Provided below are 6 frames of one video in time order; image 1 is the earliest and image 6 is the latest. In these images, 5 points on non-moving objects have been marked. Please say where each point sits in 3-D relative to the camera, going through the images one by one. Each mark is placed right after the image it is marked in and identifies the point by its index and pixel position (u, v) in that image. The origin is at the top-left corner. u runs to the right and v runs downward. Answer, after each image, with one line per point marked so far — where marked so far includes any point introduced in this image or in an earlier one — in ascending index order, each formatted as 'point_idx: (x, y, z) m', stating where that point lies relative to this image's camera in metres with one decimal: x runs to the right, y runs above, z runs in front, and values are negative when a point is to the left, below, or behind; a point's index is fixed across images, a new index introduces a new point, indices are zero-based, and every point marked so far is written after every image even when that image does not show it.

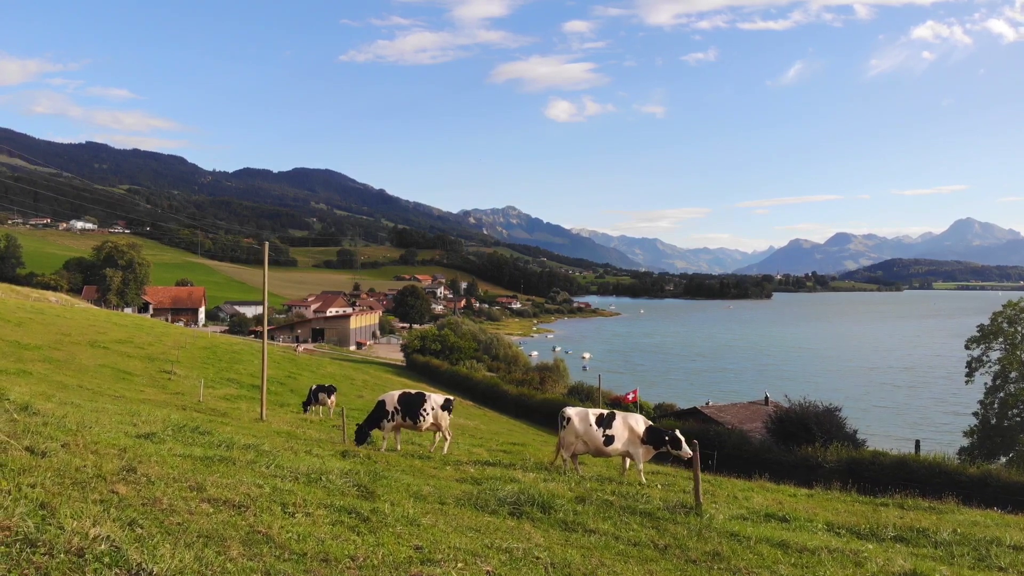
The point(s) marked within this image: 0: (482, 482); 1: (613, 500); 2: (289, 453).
0: (-0.5, -3.4, +10.3) m
1: (+1.5, -3.1, +8.7) m
2: (-4.0, -3.0, +10.7) m
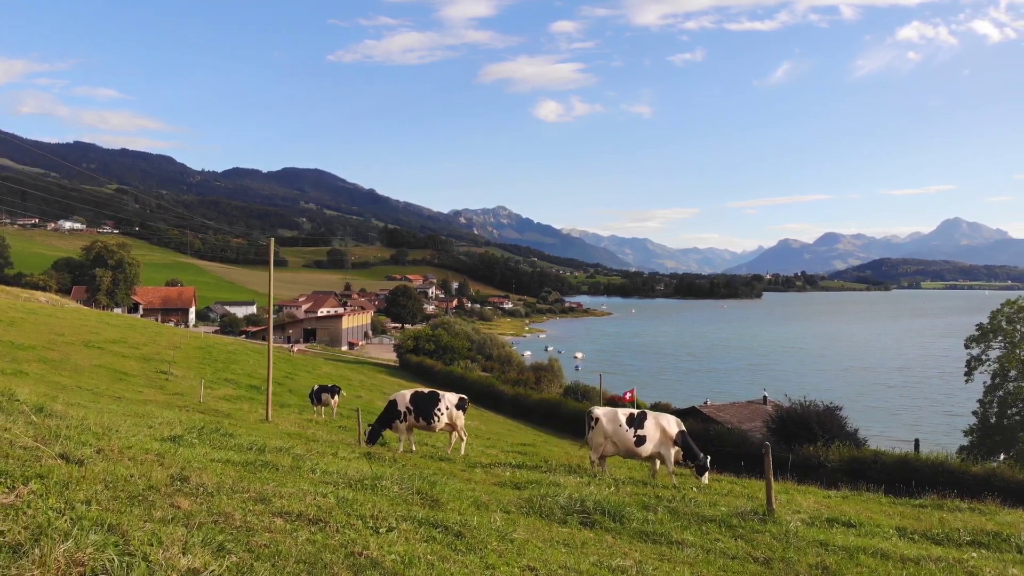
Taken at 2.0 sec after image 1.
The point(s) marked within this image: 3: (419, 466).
0: (+0.2, -3.2, +9.7) m
1: (+2.3, -3.0, +8.2) m
2: (-3.2, -2.9, +10.1) m
3: (-1.8, -3.4, +11.3) m
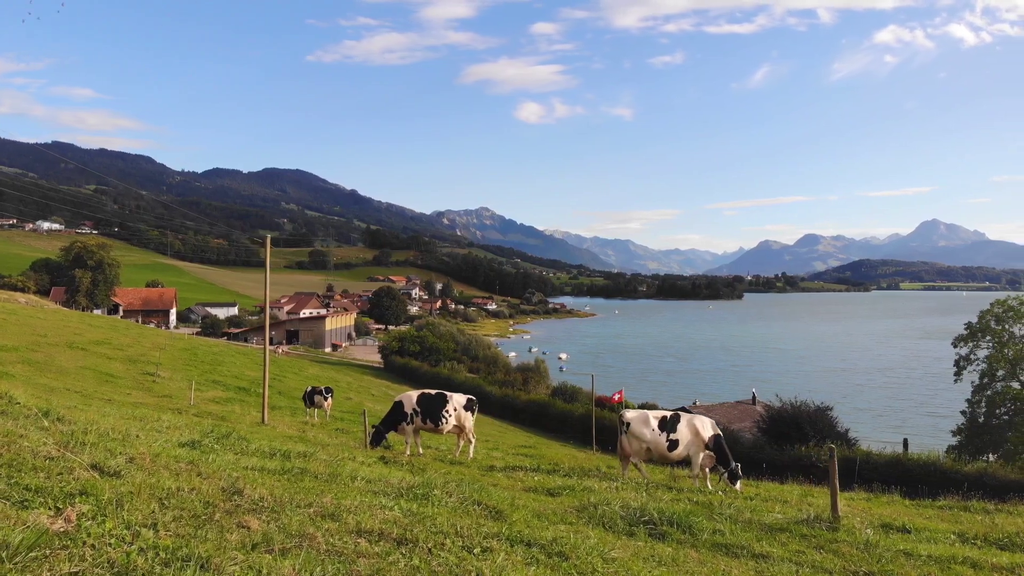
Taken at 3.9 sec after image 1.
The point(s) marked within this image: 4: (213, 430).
0: (+0.8, -3.2, +9.2) m
1: (+2.8, -2.9, +7.7) m
2: (-2.7, -2.8, +9.5) m
3: (-1.3, -3.3, +10.8) m
4: (-5.7, -2.7, +11.4) m
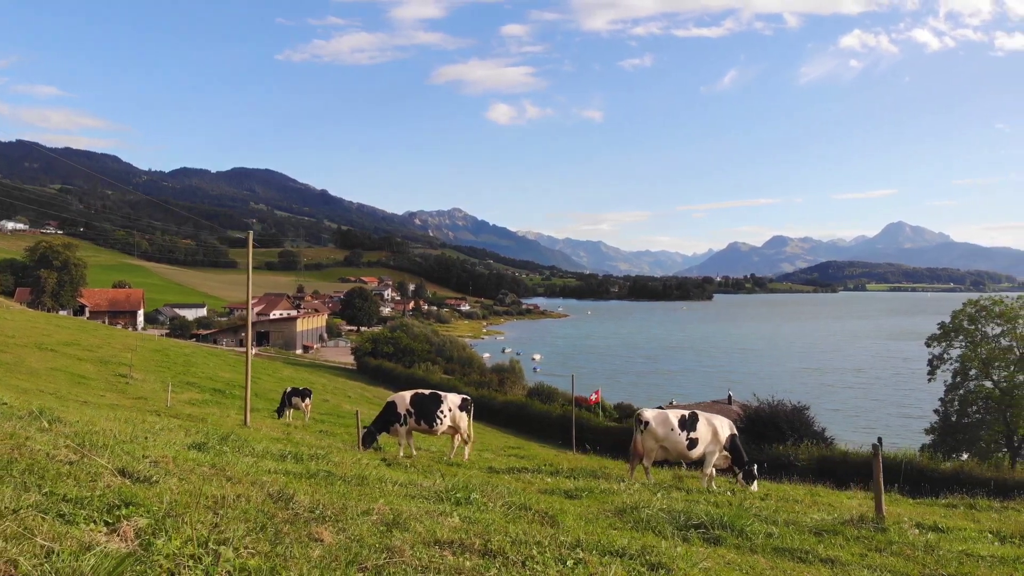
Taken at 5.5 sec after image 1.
0: (+1.1, -3.1, +8.9) m
1: (+3.2, -2.8, +7.4) m
2: (-2.4, -2.7, +9.0) m
3: (-1.1, -3.2, +10.3) m
4: (-5.5, -2.6, +10.8) m
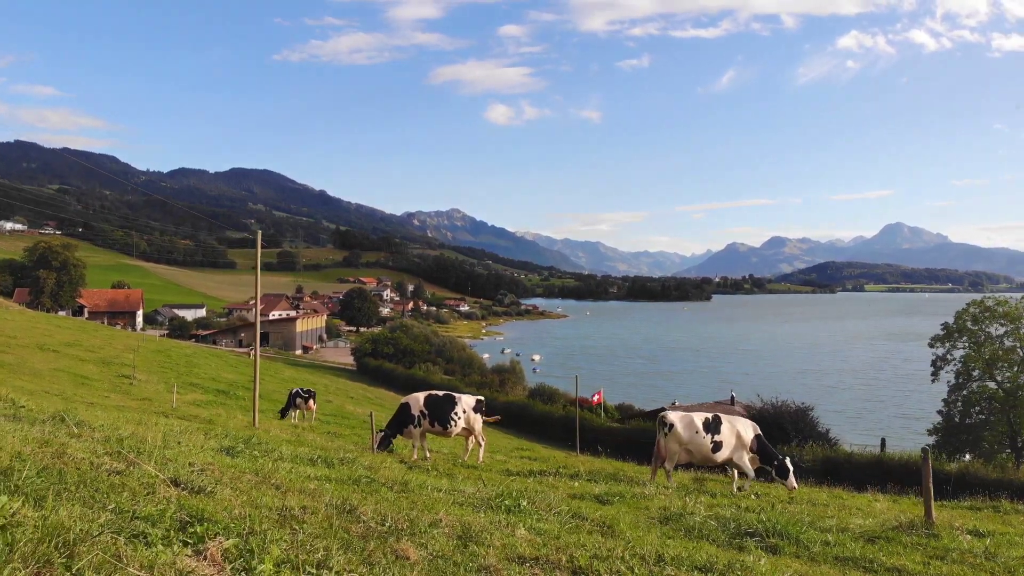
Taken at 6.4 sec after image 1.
0: (+1.5, -3.1, +8.7) m
1: (+3.6, -2.8, +7.2) m
2: (-2.0, -2.7, +8.8) m
3: (-0.6, -3.2, +10.1) m
4: (-5.1, -2.6, +10.6) m
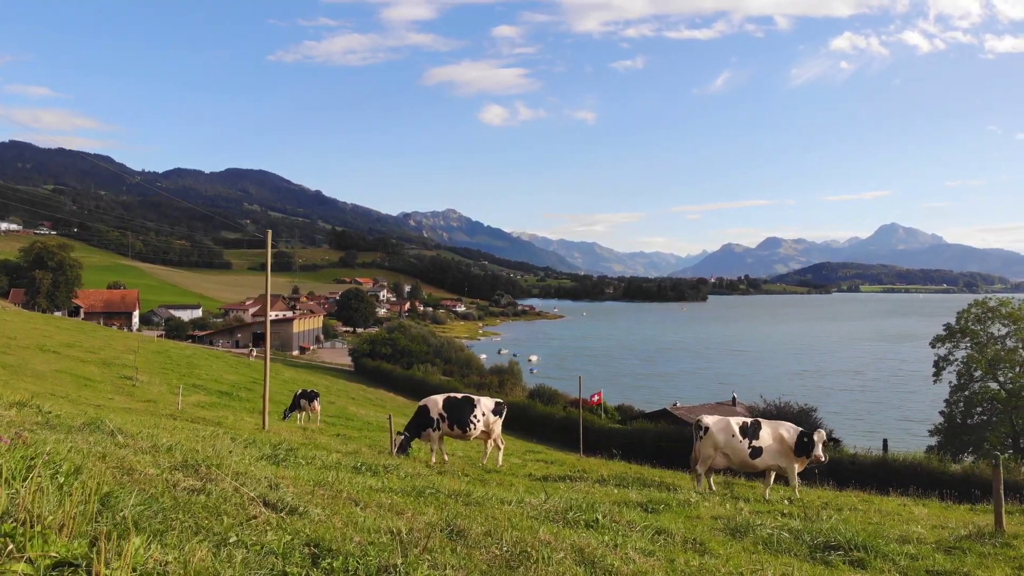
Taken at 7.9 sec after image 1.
0: (+2.1, -3.1, +8.4) m
1: (+4.3, -2.9, +7.0) m
2: (-1.4, -2.7, +8.6) m
3: (0.0, -3.2, +9.8) m
4: (-4.5, -2.6, +10.3) m
